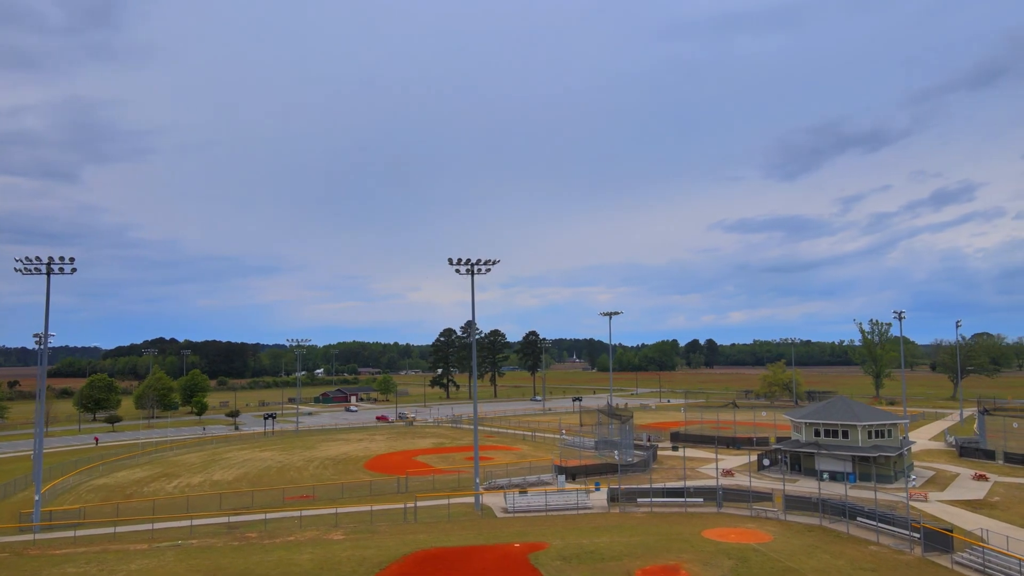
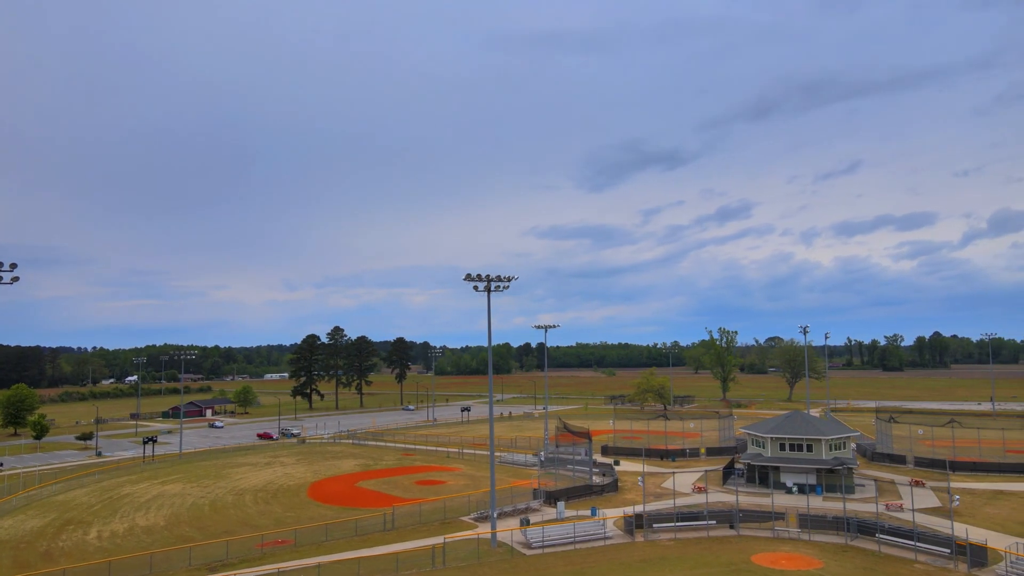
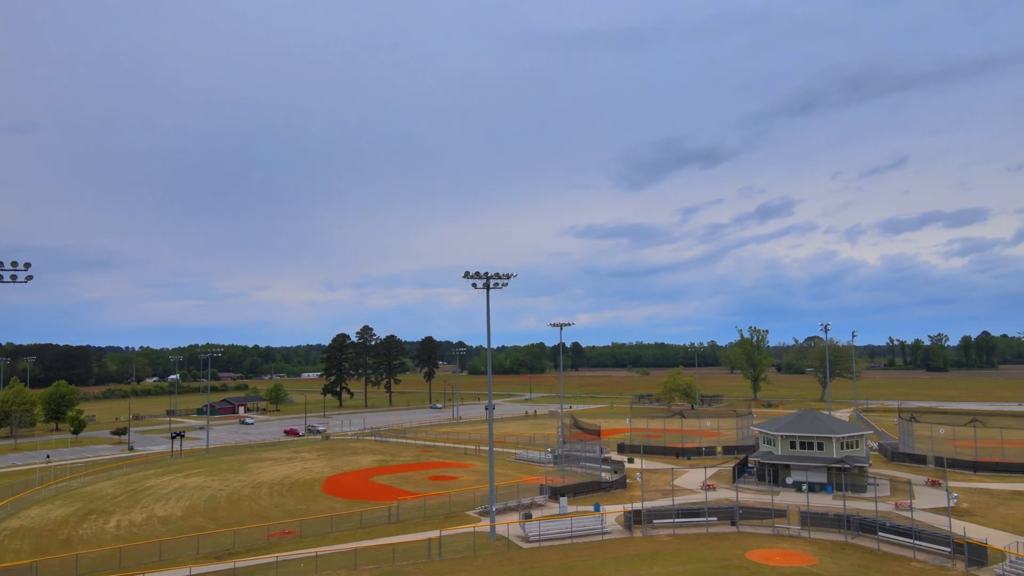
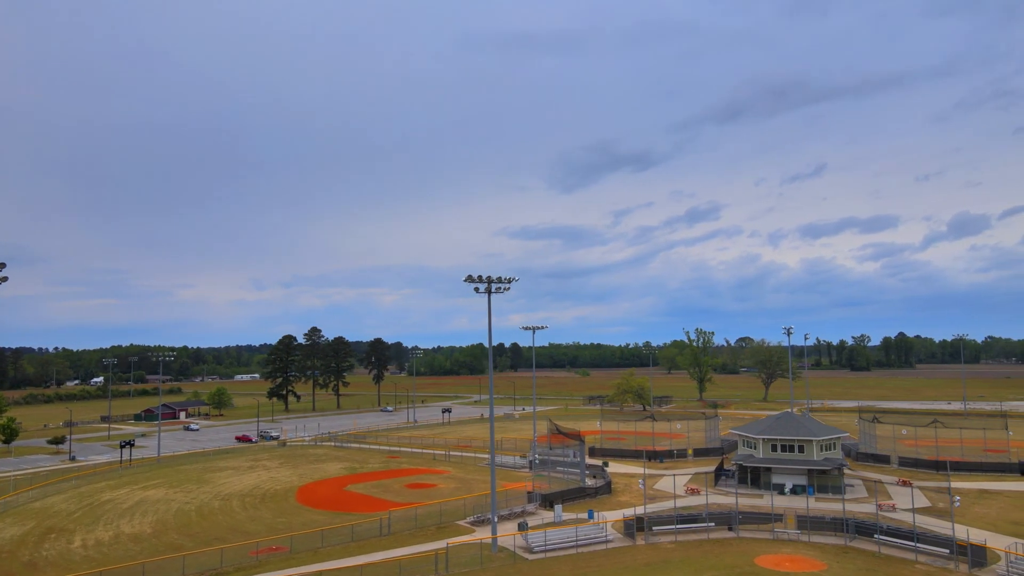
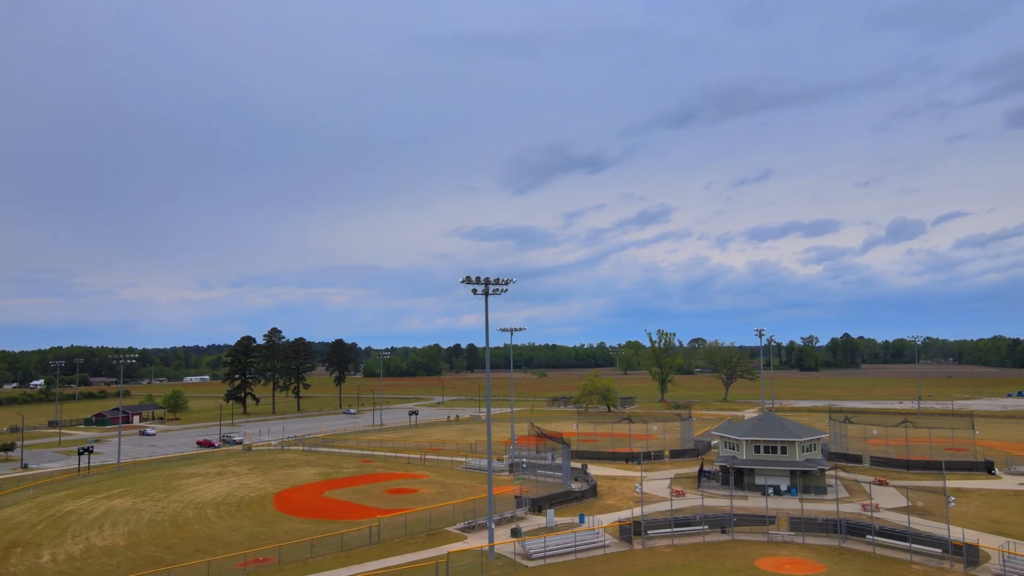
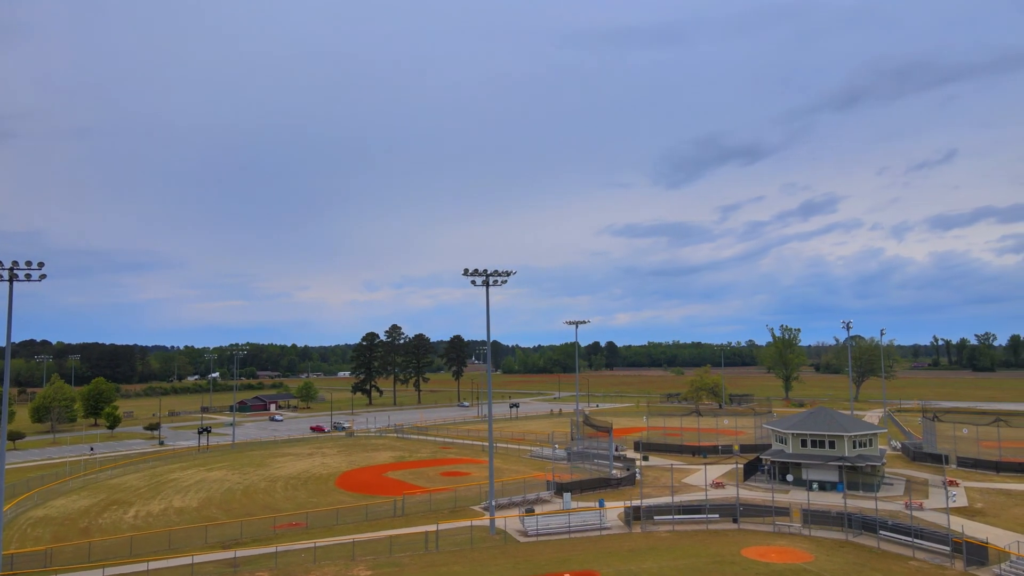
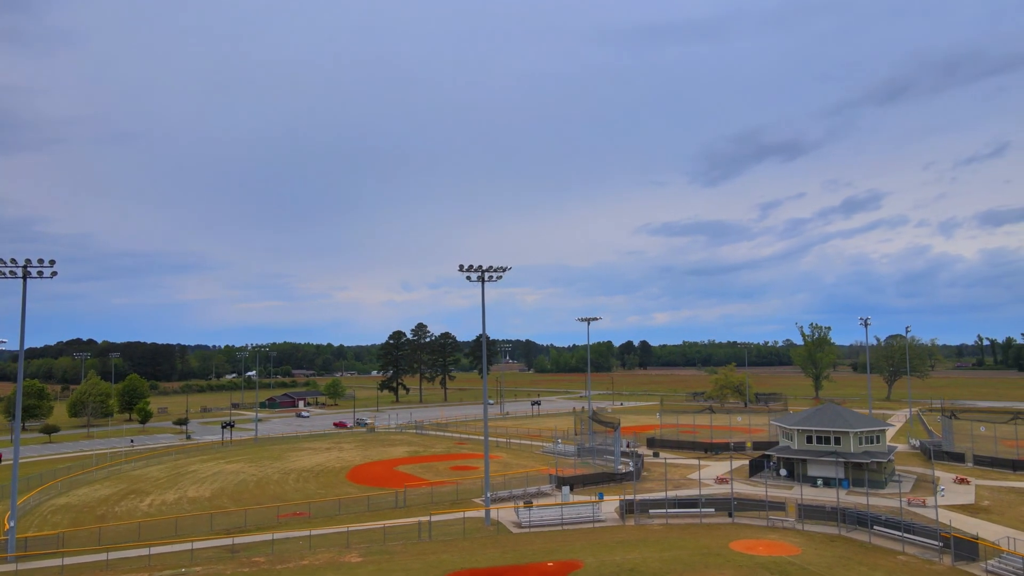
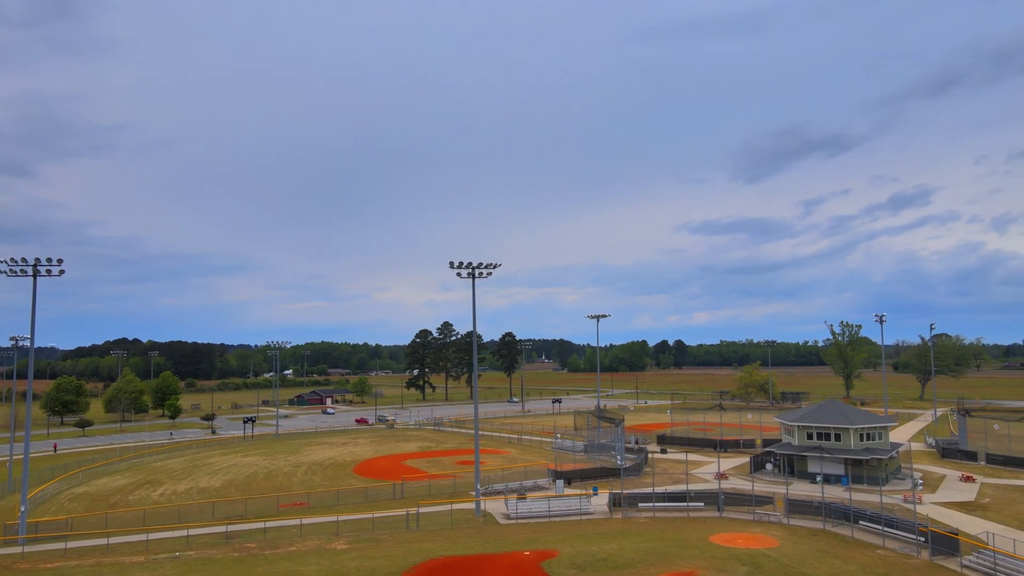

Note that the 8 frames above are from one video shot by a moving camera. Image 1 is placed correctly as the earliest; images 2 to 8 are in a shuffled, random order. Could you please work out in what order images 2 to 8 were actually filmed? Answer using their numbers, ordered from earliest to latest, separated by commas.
8, 7, 6, 3, 2, 4, 5
